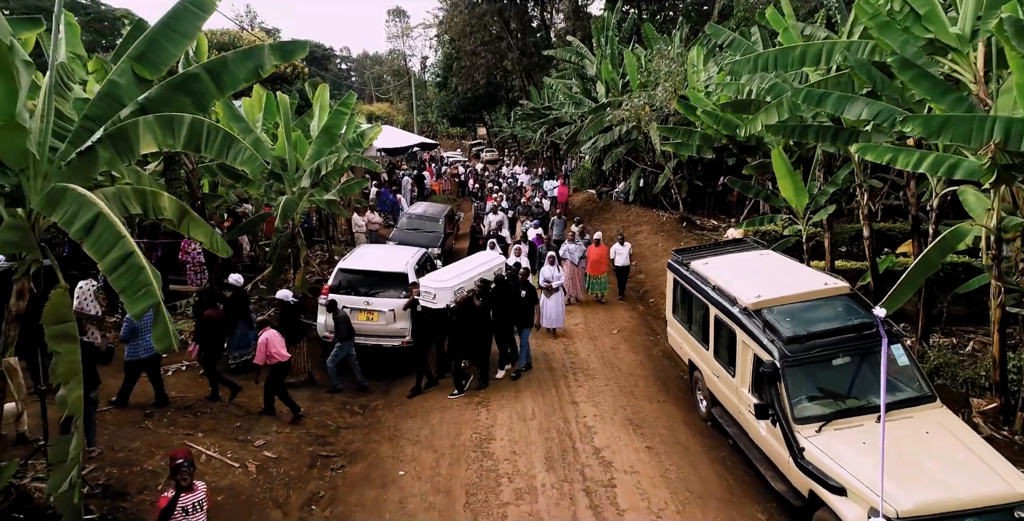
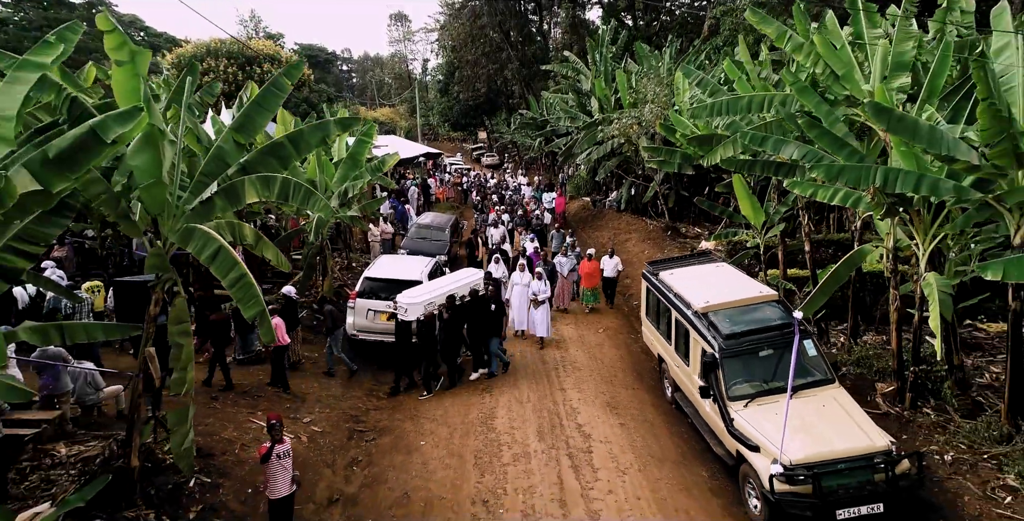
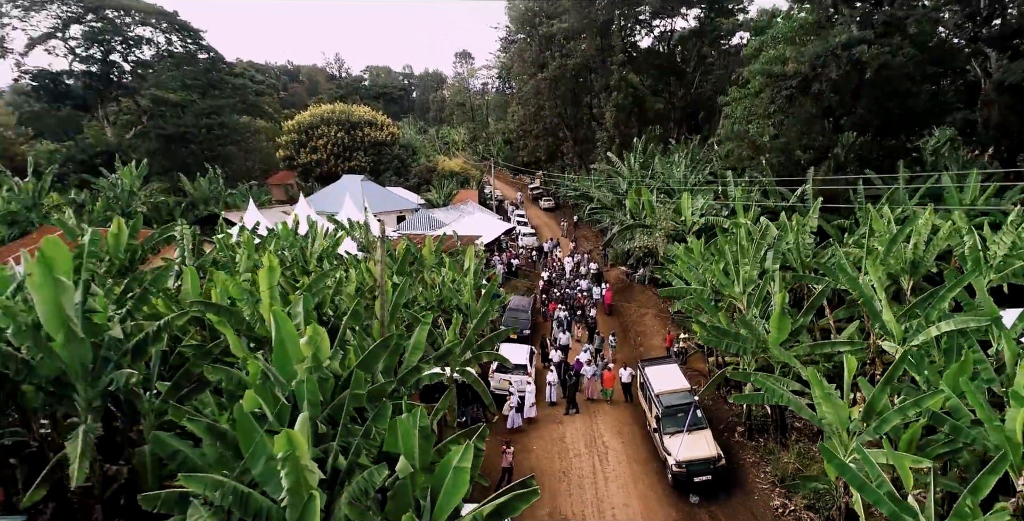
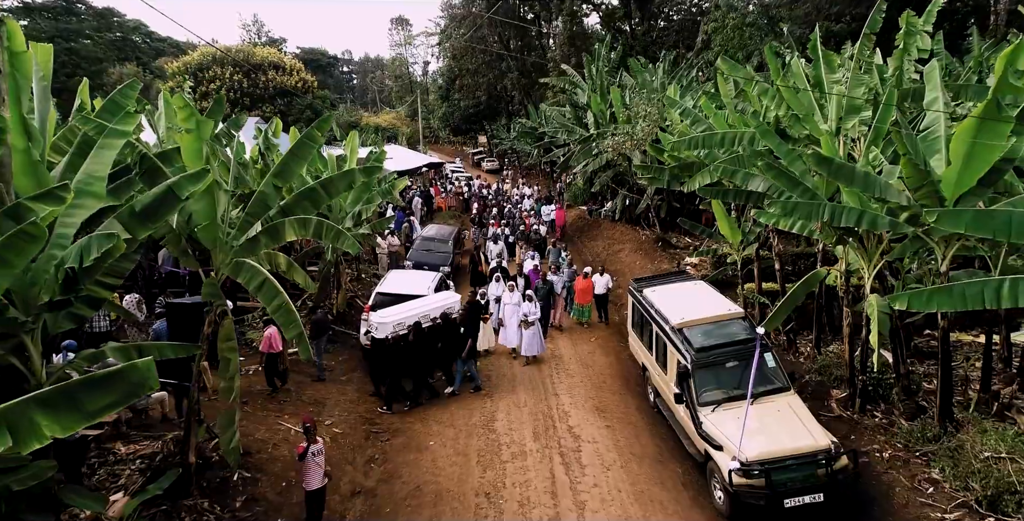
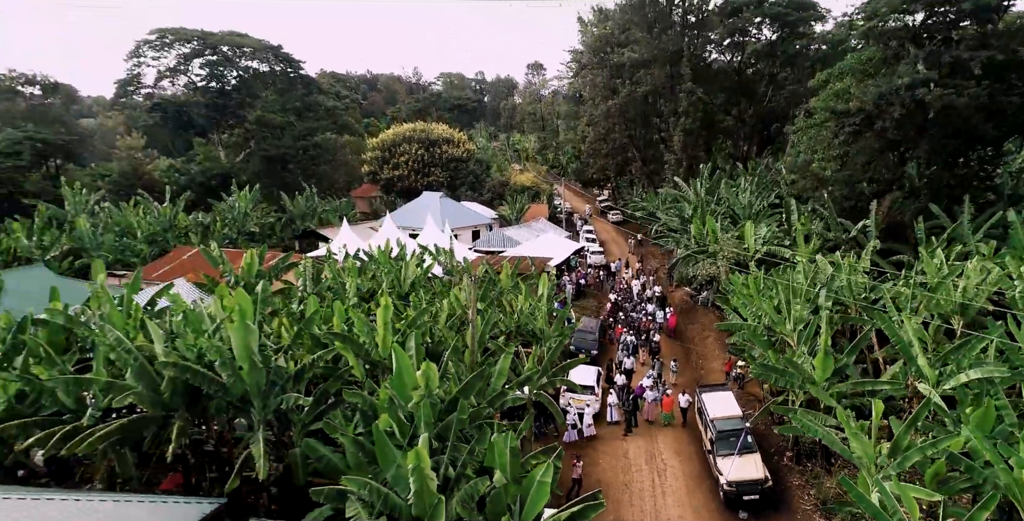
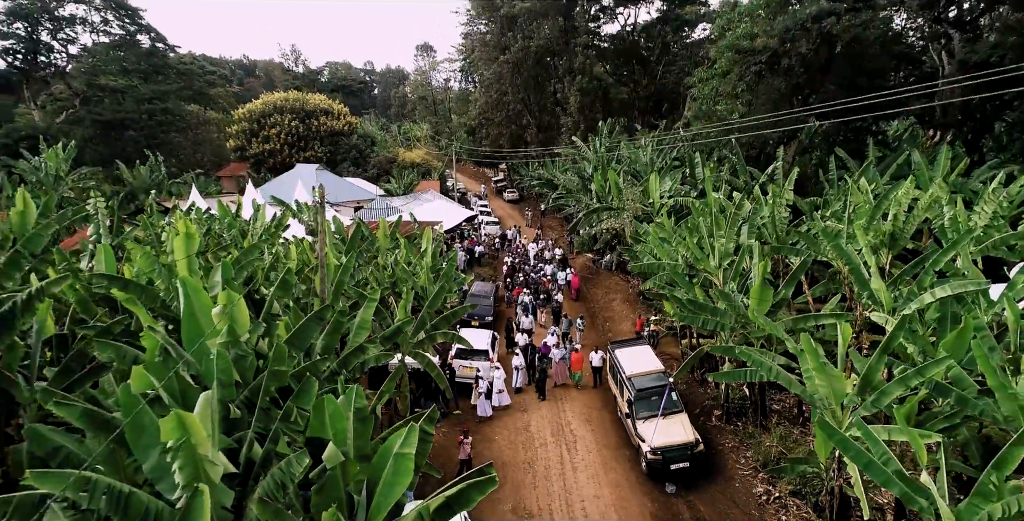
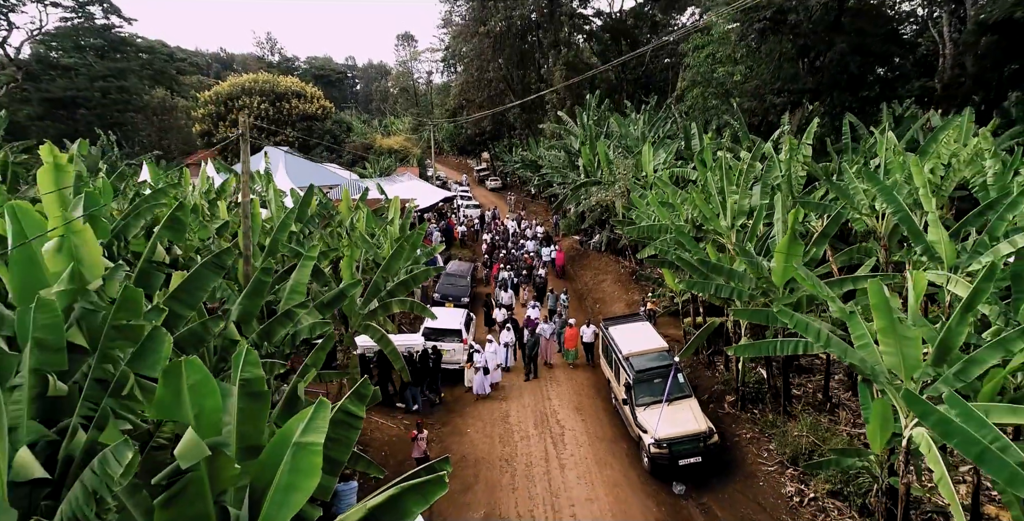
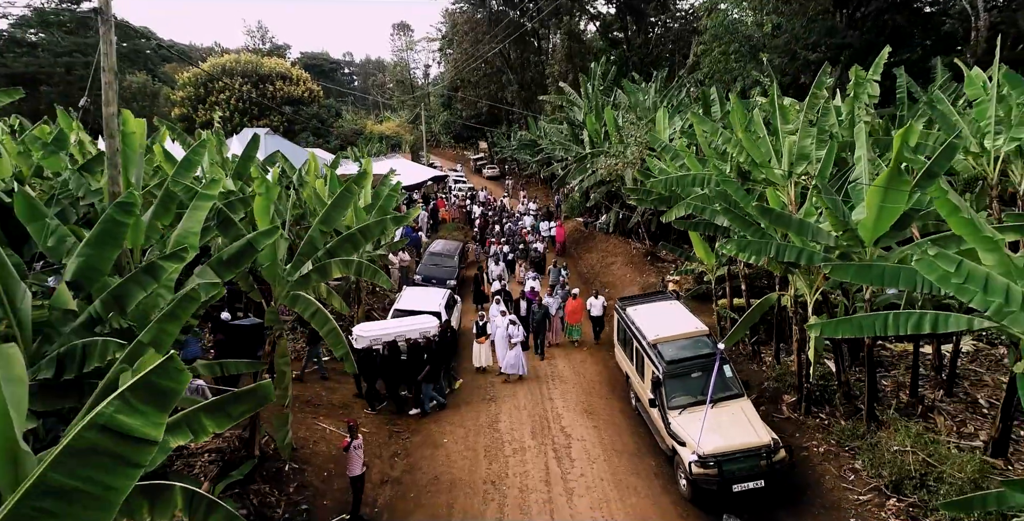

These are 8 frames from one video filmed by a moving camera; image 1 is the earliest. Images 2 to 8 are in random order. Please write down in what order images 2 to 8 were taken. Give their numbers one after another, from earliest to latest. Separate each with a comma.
2, 4, 8, 7, 6, 3, 5
